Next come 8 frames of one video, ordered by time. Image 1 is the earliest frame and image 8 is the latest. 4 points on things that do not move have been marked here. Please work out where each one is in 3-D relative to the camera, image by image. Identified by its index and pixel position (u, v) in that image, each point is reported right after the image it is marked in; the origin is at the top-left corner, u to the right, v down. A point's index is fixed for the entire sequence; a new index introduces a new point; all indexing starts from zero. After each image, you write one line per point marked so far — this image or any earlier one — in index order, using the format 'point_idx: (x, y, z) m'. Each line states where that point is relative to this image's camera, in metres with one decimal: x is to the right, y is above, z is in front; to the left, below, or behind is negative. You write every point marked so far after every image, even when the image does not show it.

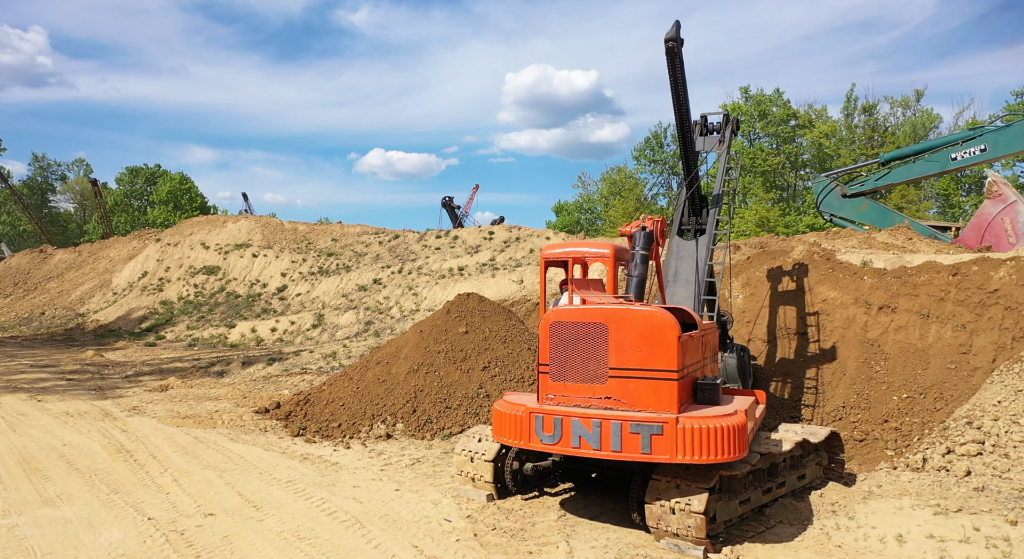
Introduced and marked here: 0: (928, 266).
0: (+7.2, +0.2, +12.2) m
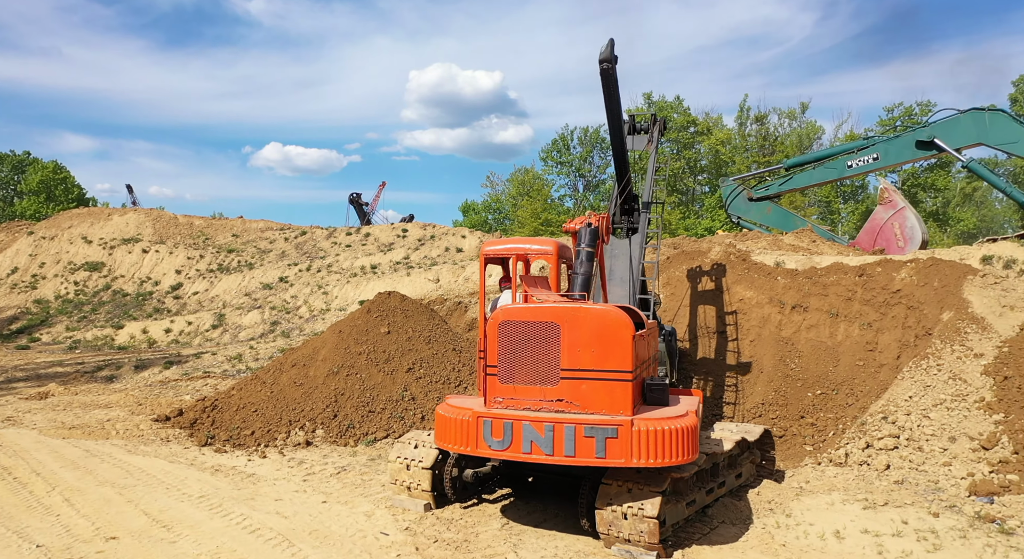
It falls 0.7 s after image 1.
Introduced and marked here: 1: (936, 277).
0: (+5.8, +0.2, +12.7) m
1: (+6.5, +0.1, +10.8) m
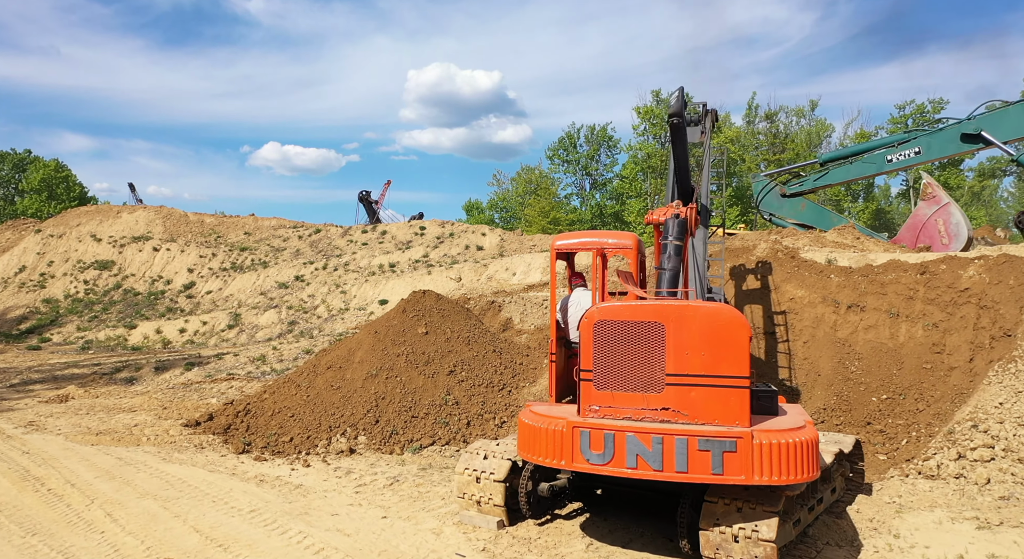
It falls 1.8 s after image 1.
0: (+6.6, +0.2, +12.2) m
1: (+7.2, +0.1, +10.2) m
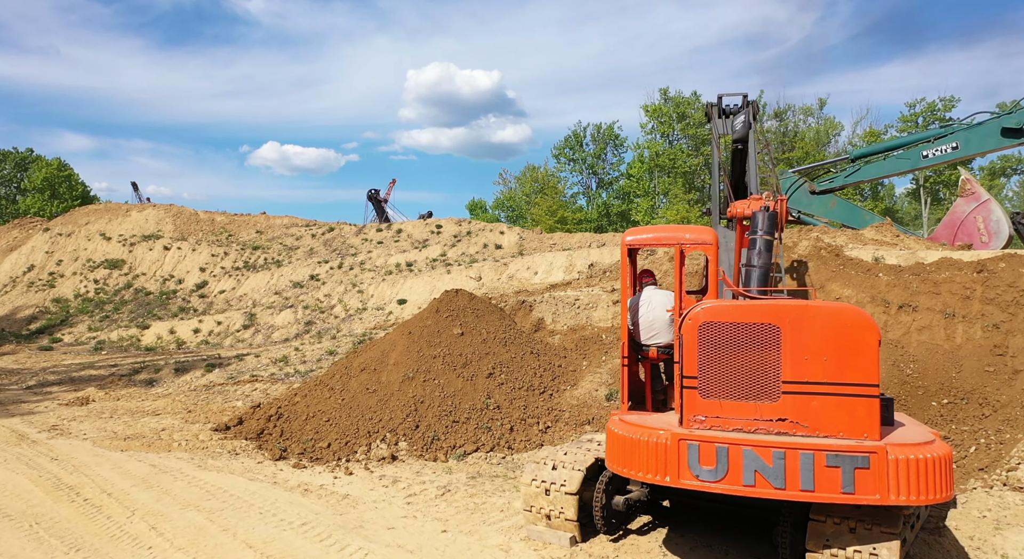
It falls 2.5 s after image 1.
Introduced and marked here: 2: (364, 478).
0: (+7.2, +0.3, +11.7) m
1: (+7.8, +0.1, +9.8) m
2: (-1.7, -2.3, +8.2) m
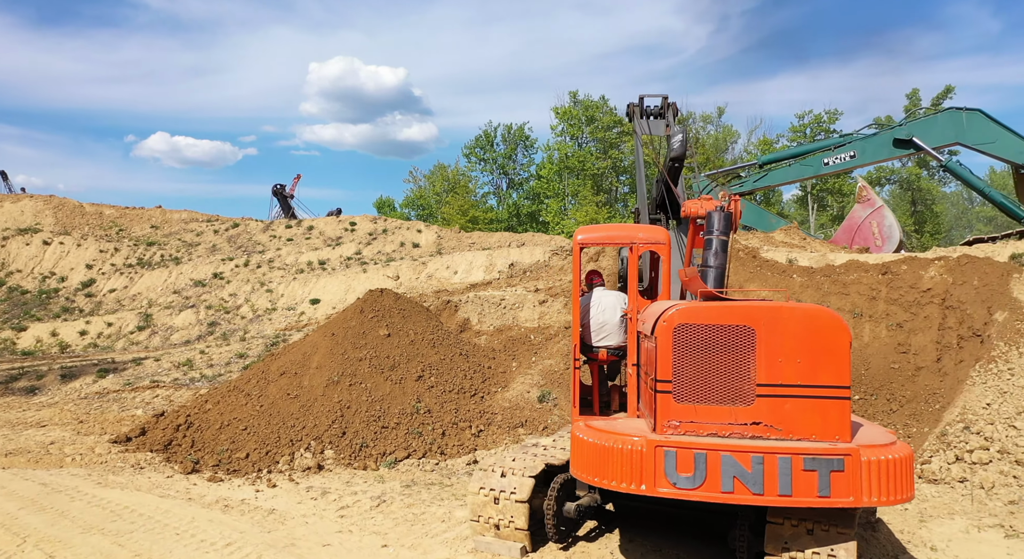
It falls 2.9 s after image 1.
0: (+6.0, +0.2, +12.3) m
1: (+6.8, +0.1, +10.5) m
2: (-2.4, -2.3, +7.6) m
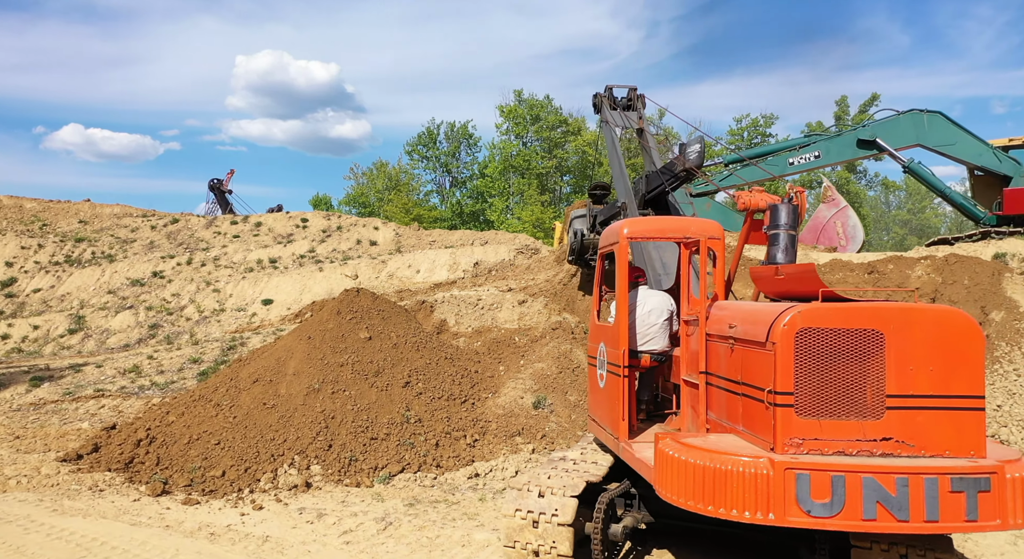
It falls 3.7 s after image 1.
0: (+5.7, +0.2, +12.3) m
1: (+6.7, +0.1, +10.5) m
2: (-2.3, -2.3, +6.8) m
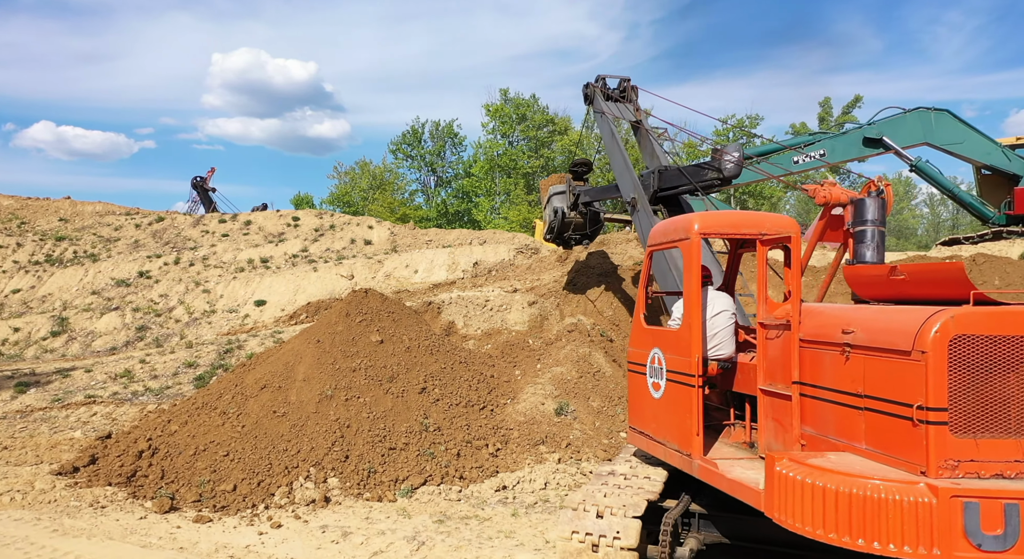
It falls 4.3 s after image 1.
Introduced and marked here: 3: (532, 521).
0: (+5.9, +0.2, +12.0) m
1: (+7.0, +0.1, +10.3) m
2: (-1.9, -2.3, +6.4) m
3: (+0.2, -2.3, +6.6) m
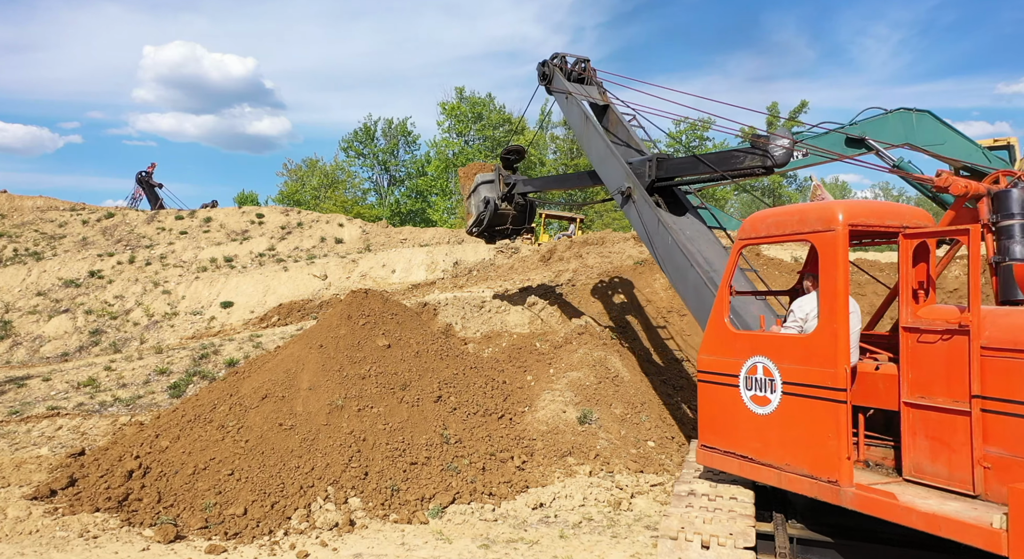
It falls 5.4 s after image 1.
0: (+5.9, +0.2, +11.9) m
1: (+7.1, +0.1, +10.2) m
2: (-1.4, -2.3, +5.7) m
3: (+0.6, -2.3, +6.1) m
